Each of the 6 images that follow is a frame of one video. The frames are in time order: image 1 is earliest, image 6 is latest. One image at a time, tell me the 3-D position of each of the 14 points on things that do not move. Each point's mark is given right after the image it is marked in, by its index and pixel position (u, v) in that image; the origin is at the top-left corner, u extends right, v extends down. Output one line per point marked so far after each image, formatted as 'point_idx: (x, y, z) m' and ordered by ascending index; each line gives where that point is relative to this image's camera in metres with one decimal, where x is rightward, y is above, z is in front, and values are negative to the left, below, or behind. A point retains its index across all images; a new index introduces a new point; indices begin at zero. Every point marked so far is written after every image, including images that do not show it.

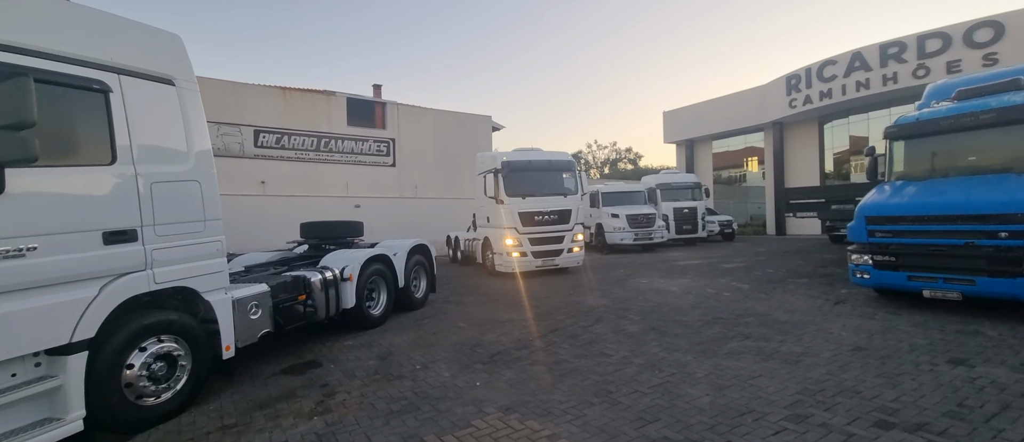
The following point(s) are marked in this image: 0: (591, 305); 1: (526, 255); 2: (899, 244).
0: (+1.4, -1.5, +8.2) m
1: (+0.4, -0.8, +9.8) m
2: (+5.7, -0.3, +6.9) m
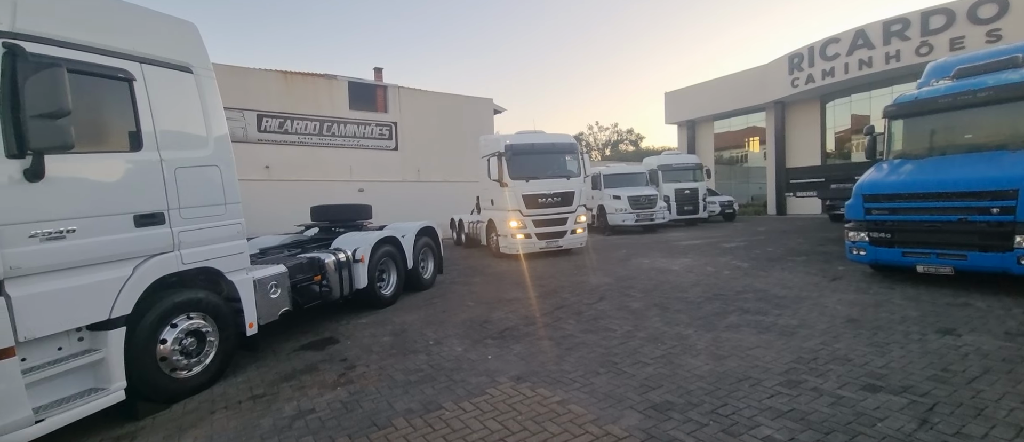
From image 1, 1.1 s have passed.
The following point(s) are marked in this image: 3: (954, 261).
0: (+1.5, -1.1, +8.4) m
1: (+0.5, -0.4, +10.1) m
2: (+5.8, 0.0, +7.1) m
3: (+6.2, -0.5, +6.6) m
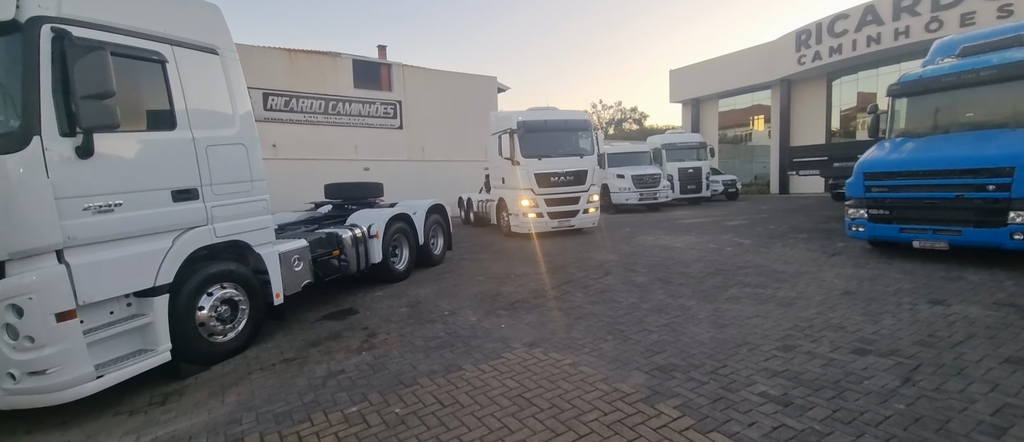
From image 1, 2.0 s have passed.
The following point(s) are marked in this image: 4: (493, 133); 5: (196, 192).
0: (+1.6, -0.7, +8.7) m
1: (+0.7, +0.1, +10.3) m
2: (+6.0, +0.4, +7.3) m
3: (+6.4, -0.2, +6.8) m
4: (-0.2, +2.3, +11.6) m
5: (-3.0, +0.3, +4.5) m
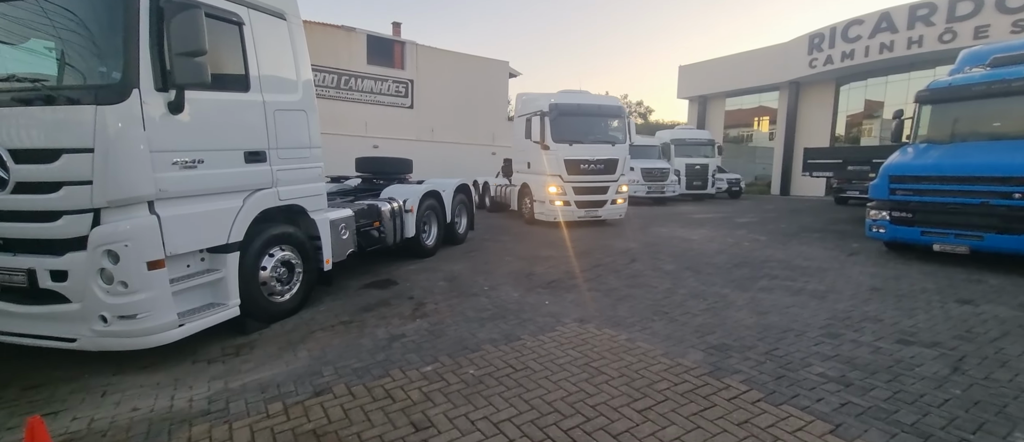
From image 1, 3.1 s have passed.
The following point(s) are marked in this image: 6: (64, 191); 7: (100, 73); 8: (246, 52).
0: (+2.1, -0.5, +8.9) m
1: (+1.2, +0.4, +10.4) m
2: (+6.5, +0.3, +7.5) m
3: (+6.9, -0.3, +7.0) m
4: (+0.4, +2.7, +11.7) m
5: (-2.4, +0.6, +4.5) m
6: (-3.3, +0.2, +3.4) m
7: (-3.0, +1.1, +3.4) m
8: (-2.5, +1.6, +4.4) m
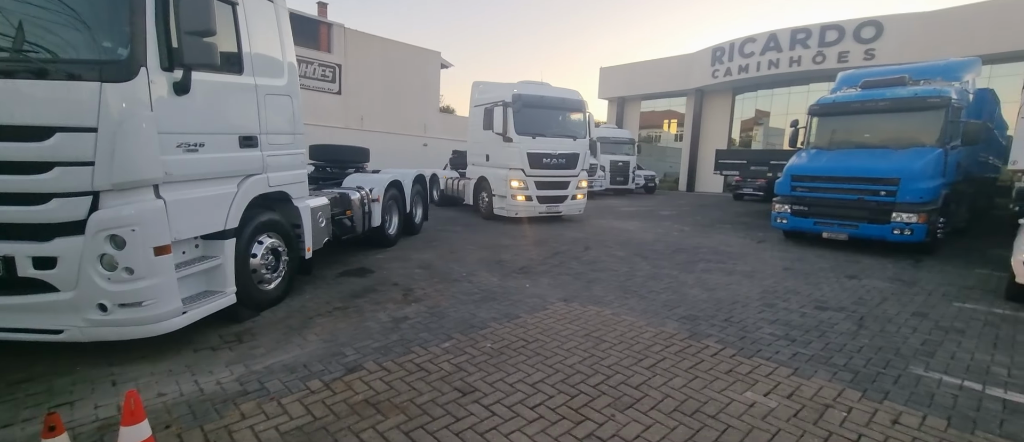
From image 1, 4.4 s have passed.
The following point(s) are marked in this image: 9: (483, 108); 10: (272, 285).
0: (+1.2, -0.3, +9.5) m
1: (+0.1, +0.6, +10.9) m
2: (+5.8, +0.5, +9.0) m
3: (+6.3, -0.2, +8.6) m
4: (-1.0, +3.0, +11.9) m
5: (-2.4, +0.8, +4.4) m
6: (-3.1, +0.3, +3.2) m
7: (-2.8, +1.2, +3.3) m
8: (-2.5, +1.7, +4.2) m
9: (-0.9, +2.8, +11.6) m
10: (-2.4, -0.7, +4.8) m
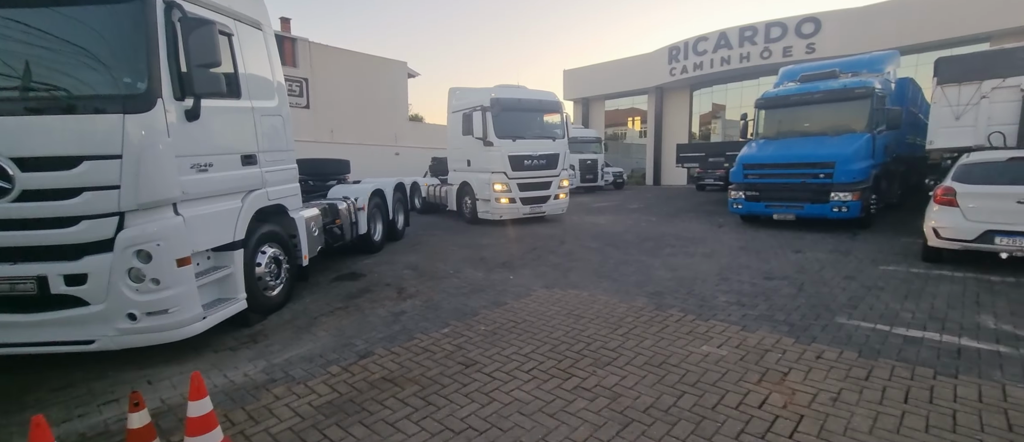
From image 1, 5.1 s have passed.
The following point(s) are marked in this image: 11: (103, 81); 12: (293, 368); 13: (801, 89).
0: (+0.8, -0.3, +10.1) m
1: (-0.5, +0.6, +11.4) m
2: (+5.3, +0.8, +9.8) m
3: (+5.8, +0.2, +9.5) m
4: (-1.8, +2.9, +12.4) m
5: (-2.7, +0.7, +4.8) m
6: (-3.2, +0.2, +3.5) m
7: (-3.0, +1.1, +3.6) m
8: (-2.8, +1.6, +4.6) m
9: (-1.6, +2.7, +12.1) m
10: (-2.6, -0.8, +5.1) m
11: (-3.2, +1.1, +3.6) m
12: (-1.7, -1.2, +3.7) m
13: (+6.6, +3.0, +10.5) m
